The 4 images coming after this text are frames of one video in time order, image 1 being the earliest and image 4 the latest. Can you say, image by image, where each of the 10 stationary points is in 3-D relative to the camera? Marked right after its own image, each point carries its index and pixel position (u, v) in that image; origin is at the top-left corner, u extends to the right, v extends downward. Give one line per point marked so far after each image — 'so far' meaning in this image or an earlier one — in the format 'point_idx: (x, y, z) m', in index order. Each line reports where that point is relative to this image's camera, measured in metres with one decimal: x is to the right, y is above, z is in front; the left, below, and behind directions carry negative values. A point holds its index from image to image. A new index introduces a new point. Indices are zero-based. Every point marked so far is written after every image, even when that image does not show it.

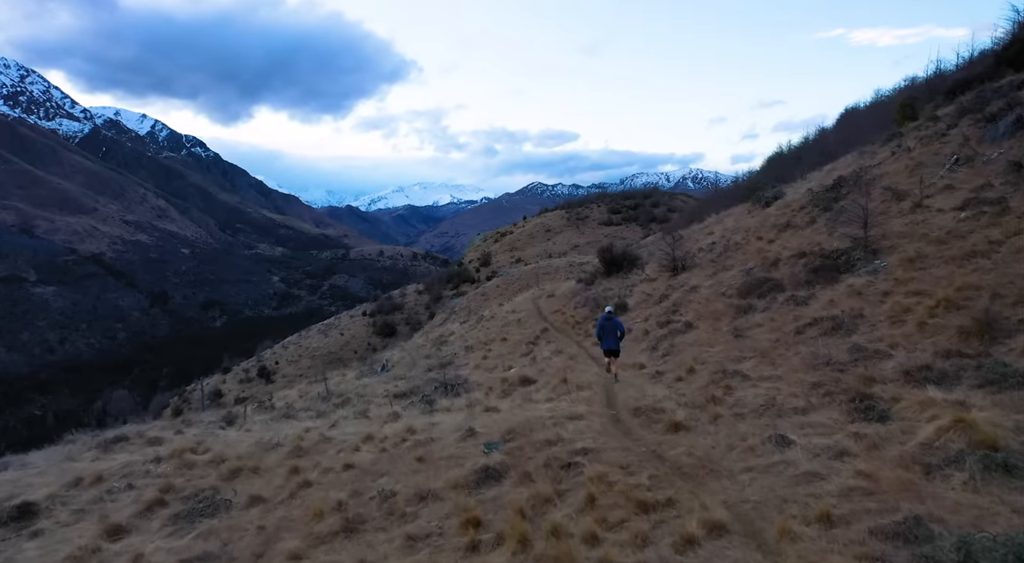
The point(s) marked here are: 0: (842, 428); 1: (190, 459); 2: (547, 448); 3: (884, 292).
0: (+3.9, -1.8, +8.6) m
1: (-5.2, -2.9, +11.7) m
2: (+0.4, -2.1, +9.3) m
3: (+6.8, -0.2, +13.2) m
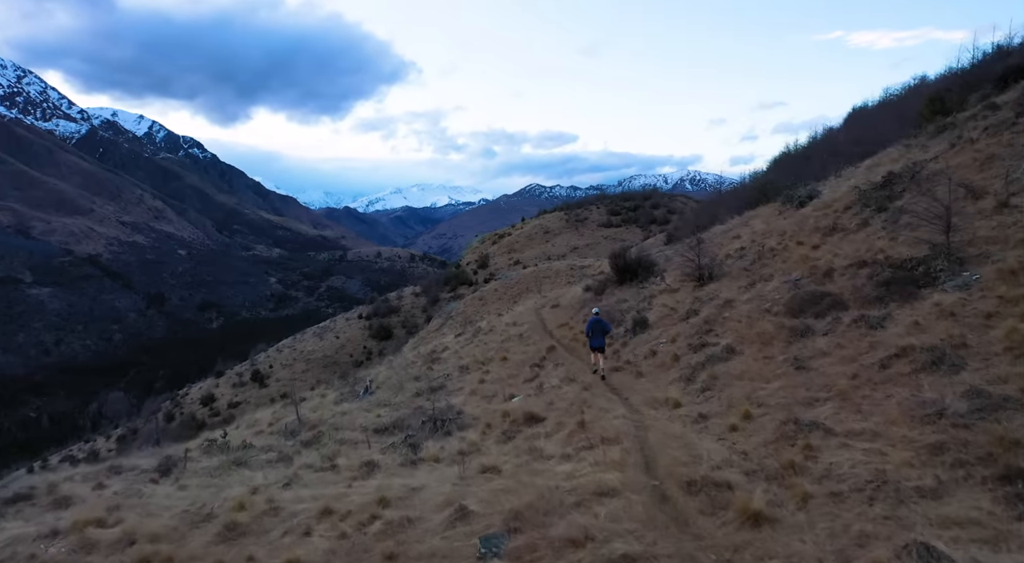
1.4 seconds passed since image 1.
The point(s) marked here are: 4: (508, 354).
0: (+4.0, -2.0, +5.8) m
1: (-5.1, -3.1, +8.9) m
2: (+0.5, -2.4, +6.5) m
3: (+6.8, -0.5, +10.4) m
4: (-0.1, -2.0, +19.7) m
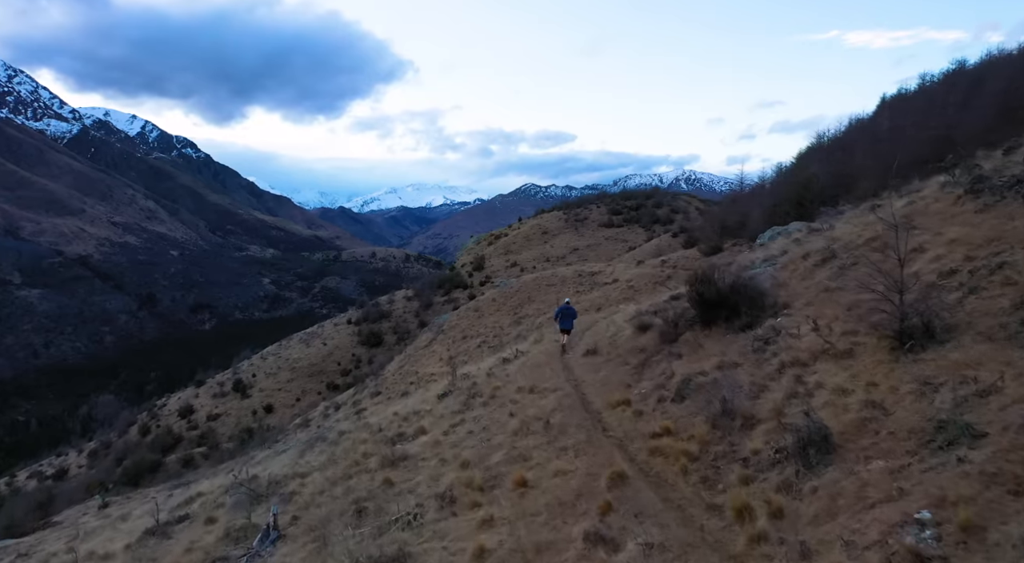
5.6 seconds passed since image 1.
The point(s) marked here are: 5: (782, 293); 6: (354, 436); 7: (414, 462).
0: (+4.4, -2.8, -3.4) m
1: (-4.7, -3.9, -0.4) m
2: (+0.9, -3.2, -2.8) m
3: (+7.2, -1.2, +1.2) m
4: (+0.3, -2.8, +10.4) m
5: (+5.2, -0.2, +13.9) m
6: (-3.8, -3.6, +16.5) m
7: (-1.8, -3.2, +13.0) m
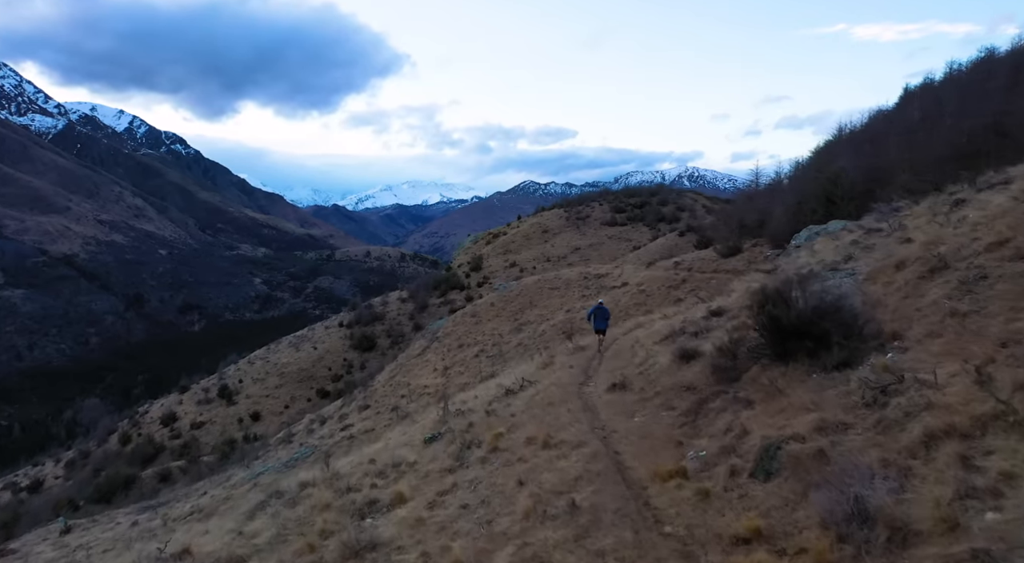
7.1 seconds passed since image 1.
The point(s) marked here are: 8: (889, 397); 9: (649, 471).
0: (+4.6, -3.1, -7.1) m
1: (-4.6, -4.2, -4.0) m
2: (+1.1, -3.5, -6.4) m
3: (+7.4, -1.6, -2.4) m
4: (+0.4, -3.0, +6.8) m
5: (+5.3, -0.5, +10.3) m
6: (-3.7, -3.9, +12.9) m
7: (-1.7, -3.5, +9.3) m
8: (+4.3, -1.3, +8.3) m
9: (+1.7, -2.4, +9.2) m
